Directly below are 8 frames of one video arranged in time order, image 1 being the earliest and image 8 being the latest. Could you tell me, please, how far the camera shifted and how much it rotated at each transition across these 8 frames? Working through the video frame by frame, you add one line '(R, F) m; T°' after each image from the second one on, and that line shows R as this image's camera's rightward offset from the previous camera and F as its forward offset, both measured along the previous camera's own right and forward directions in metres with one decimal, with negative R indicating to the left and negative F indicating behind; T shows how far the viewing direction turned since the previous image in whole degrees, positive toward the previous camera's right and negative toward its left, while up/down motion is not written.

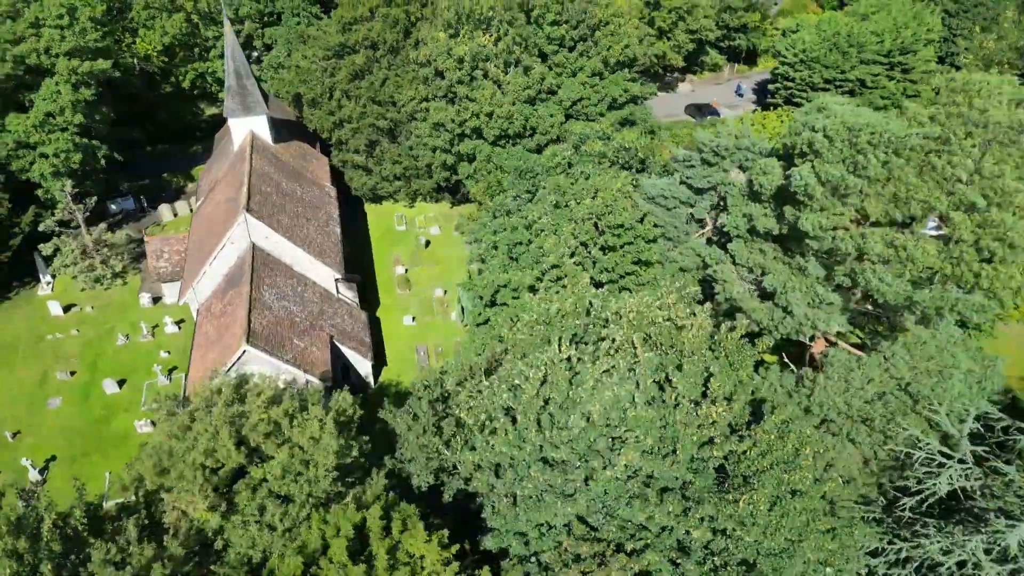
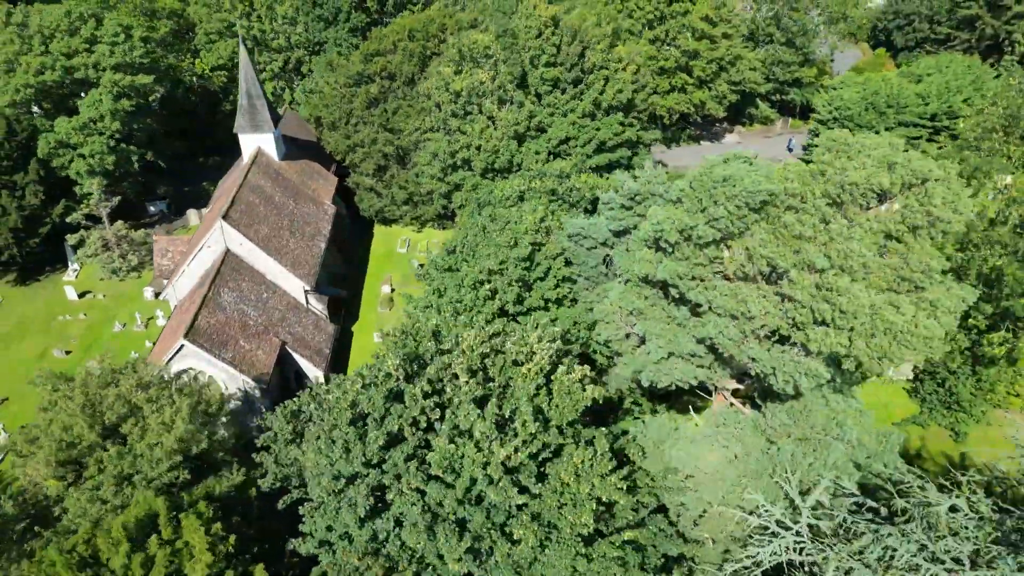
(+5.6, 0.0) m; -8°
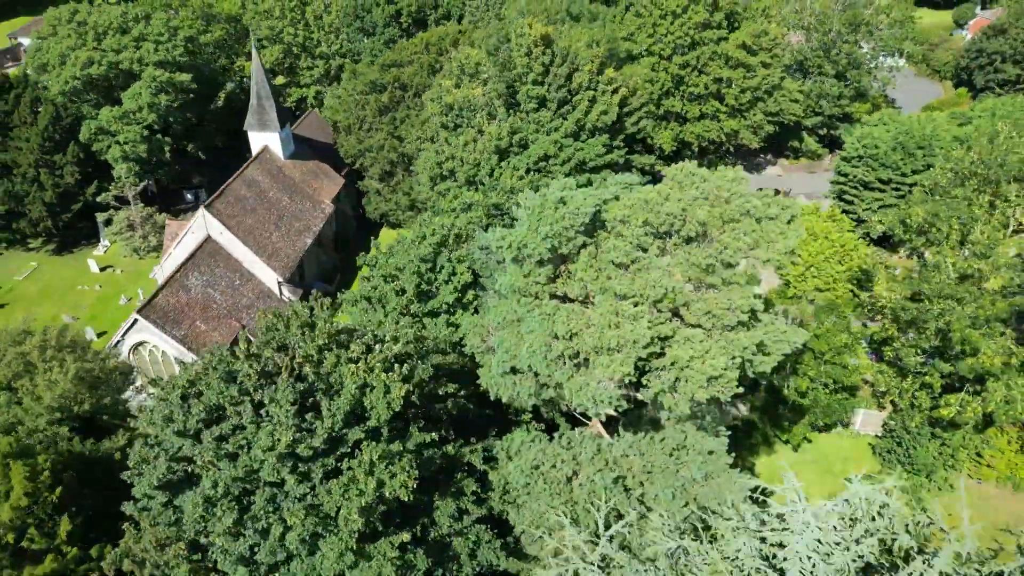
(+5.9, 0.0) m; -8°
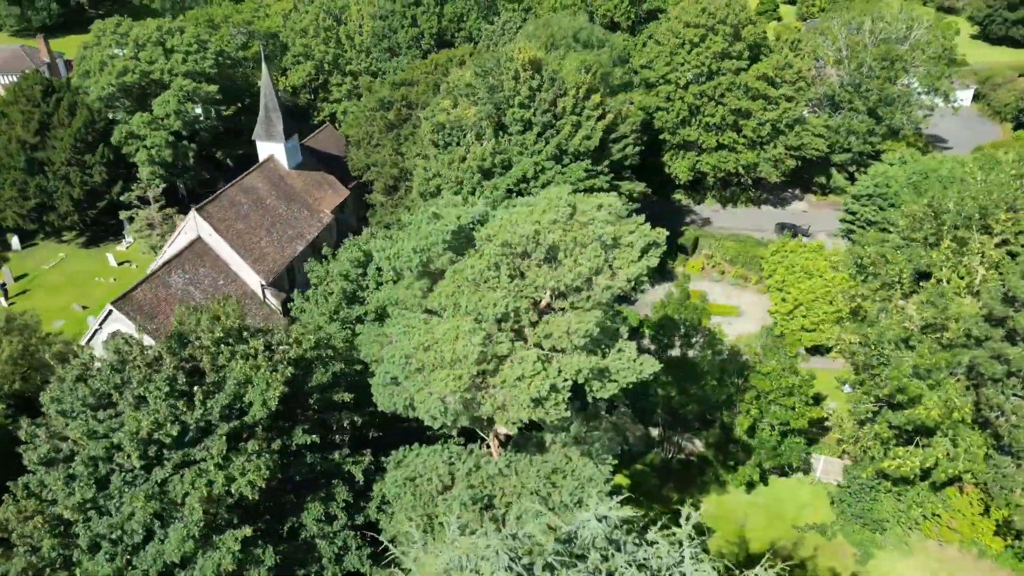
(+4.5, 0.0) m; -6°
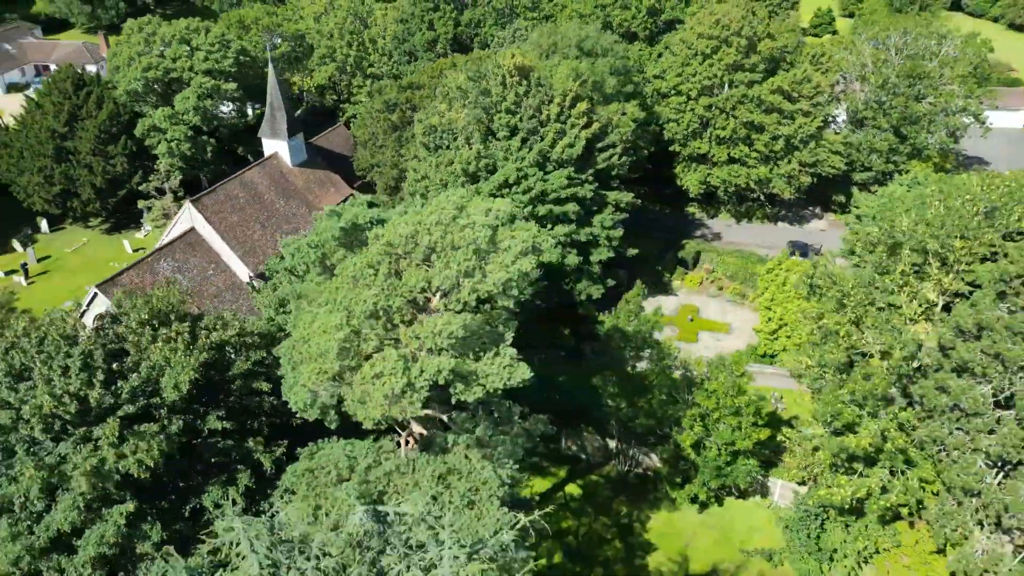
(+3.7, 0.0) m; -5°
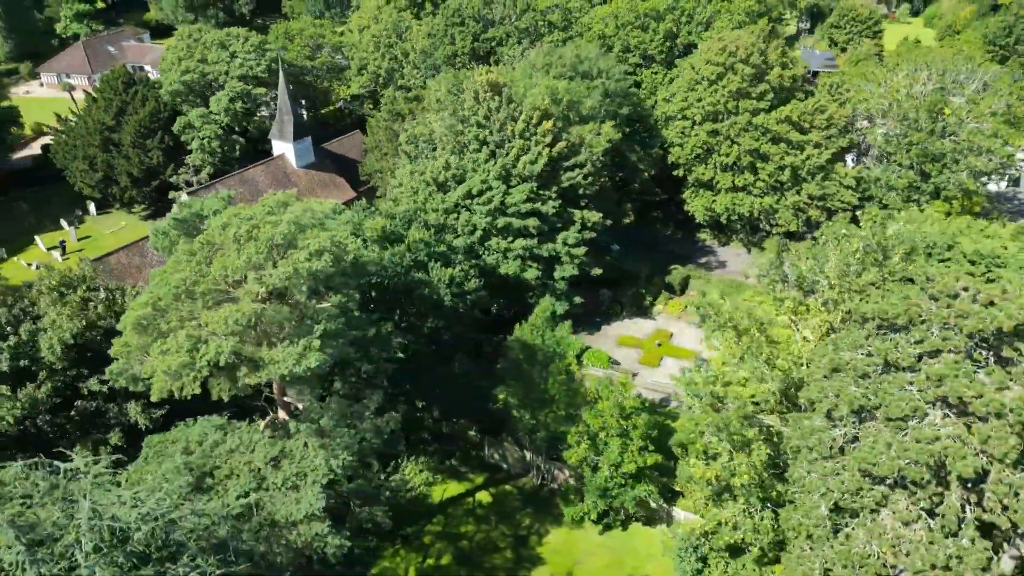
(+6.5, -0.3) m; -8°
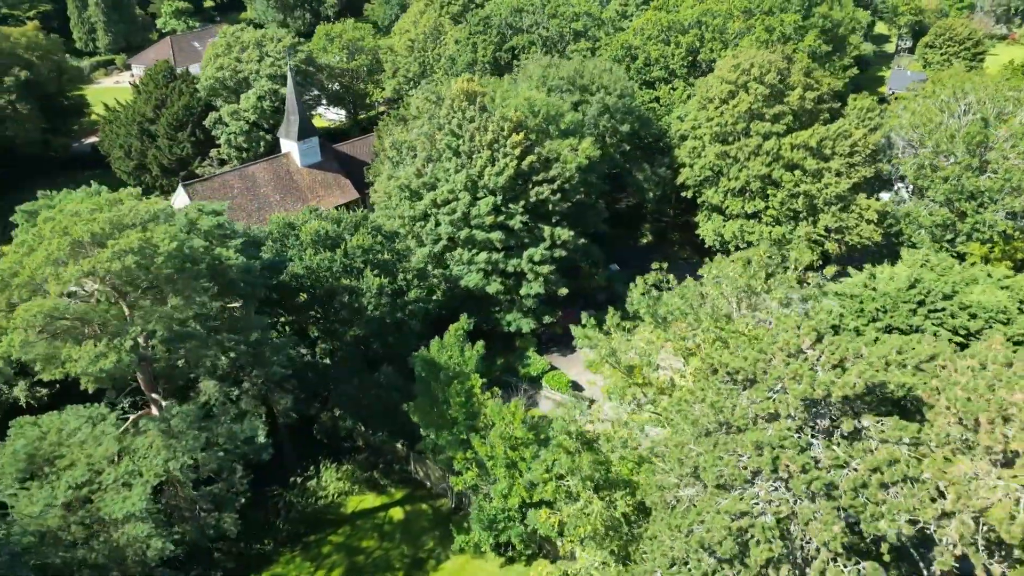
(+6.2, +1.4) m; -8°
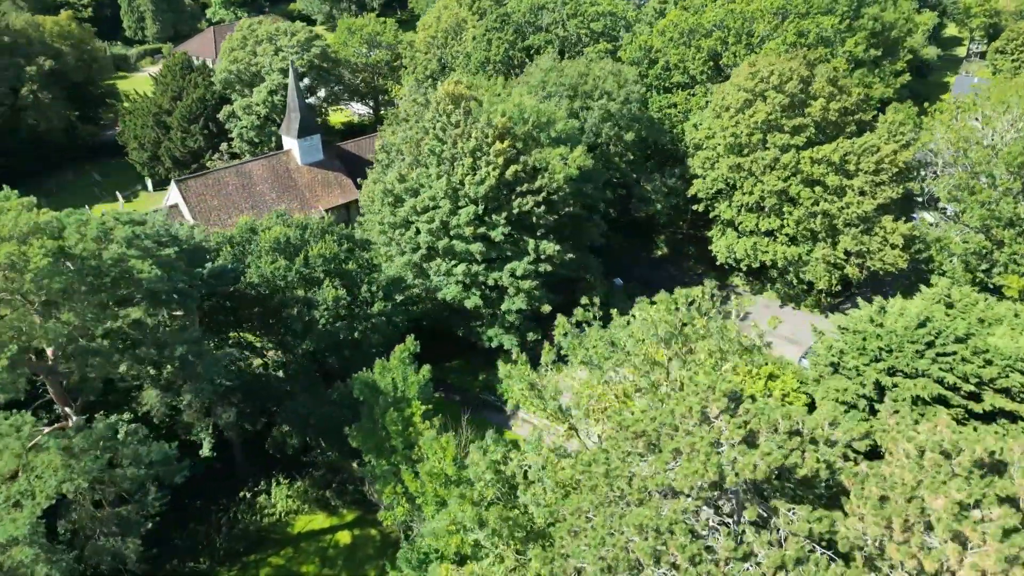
(+3.3, +1.8) m; -5°
